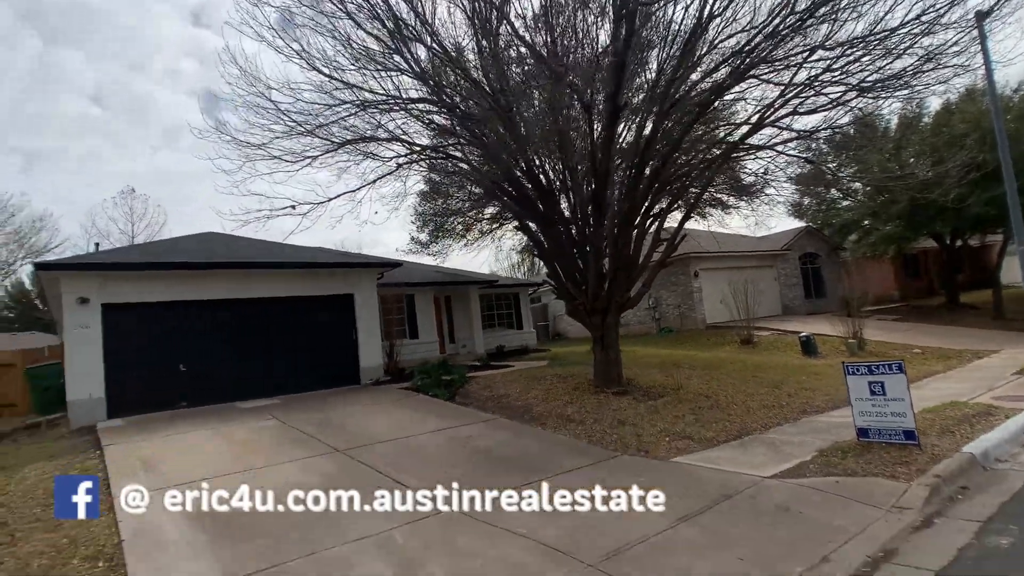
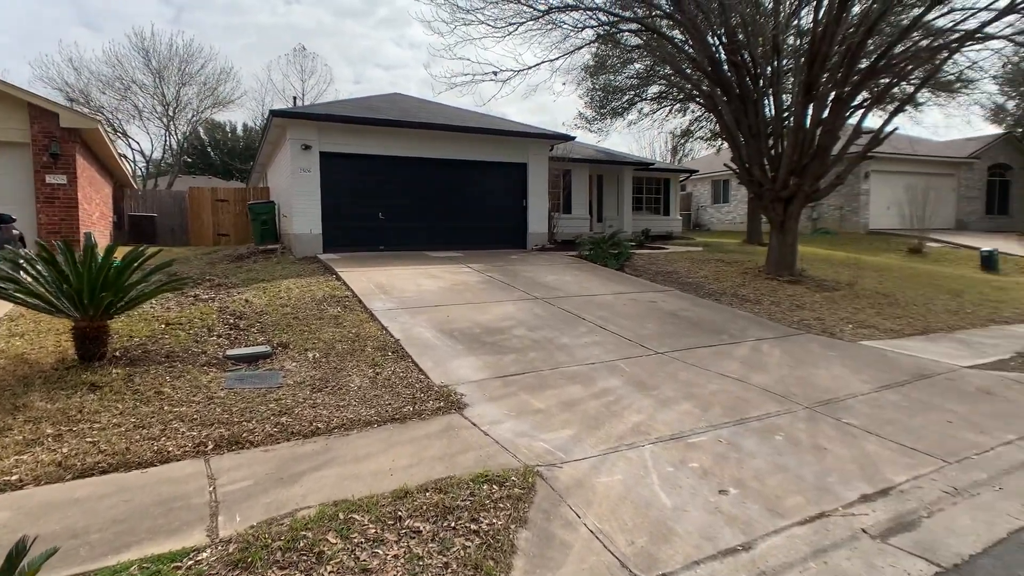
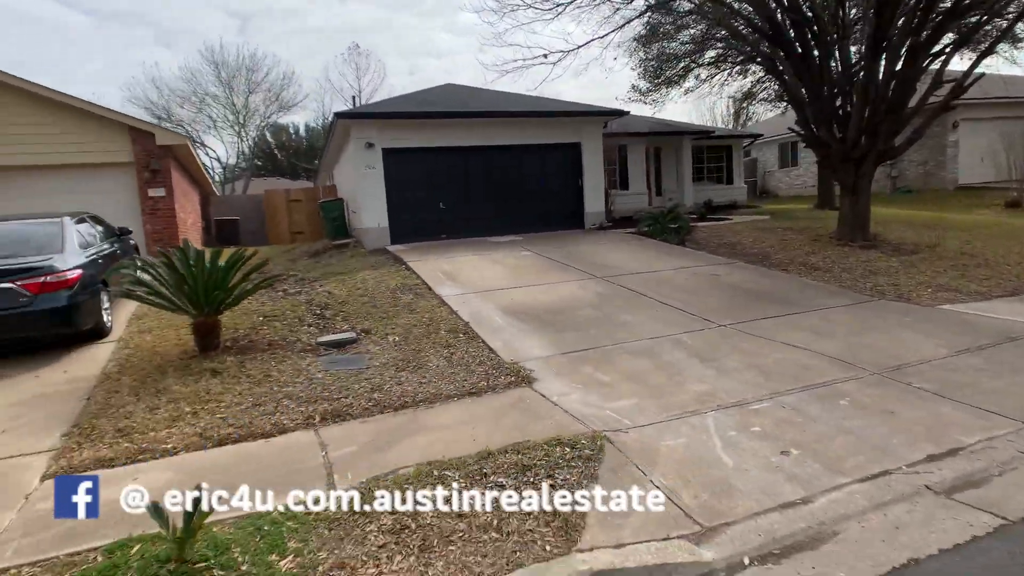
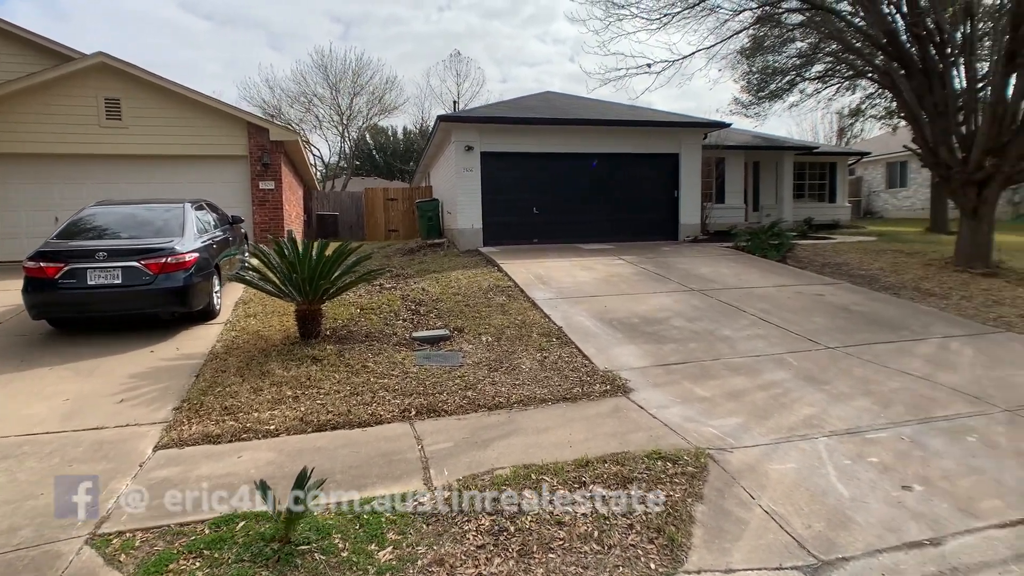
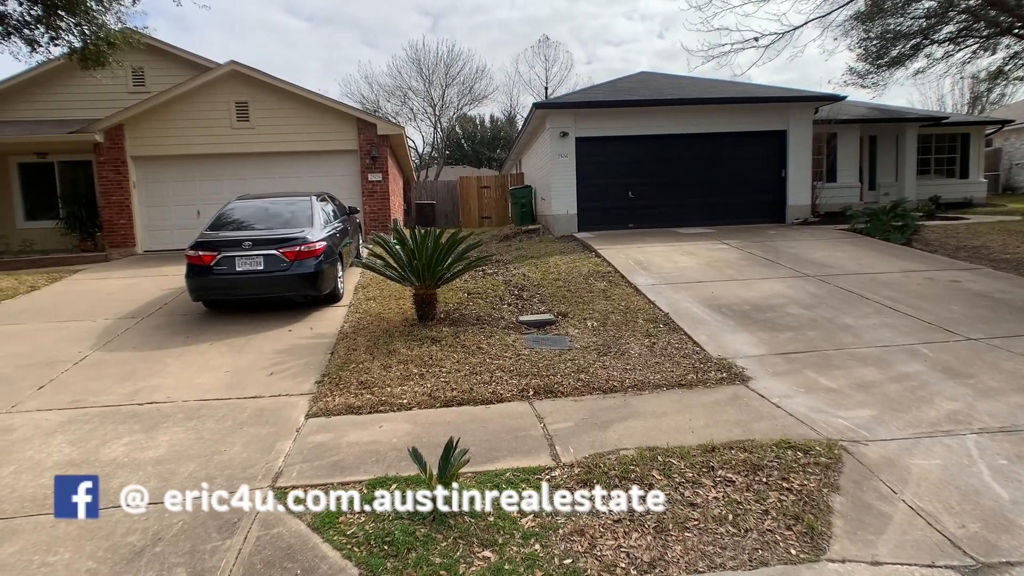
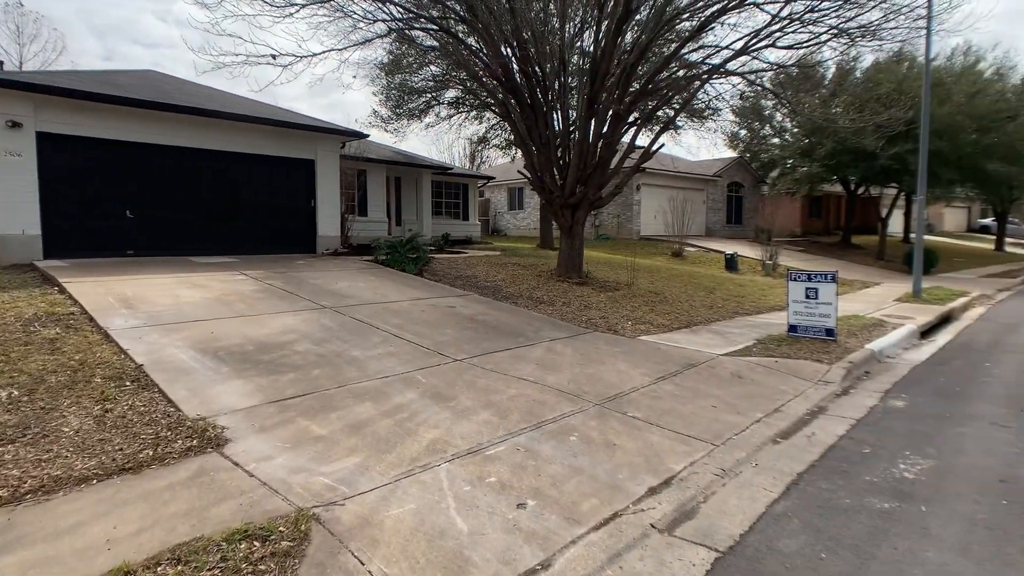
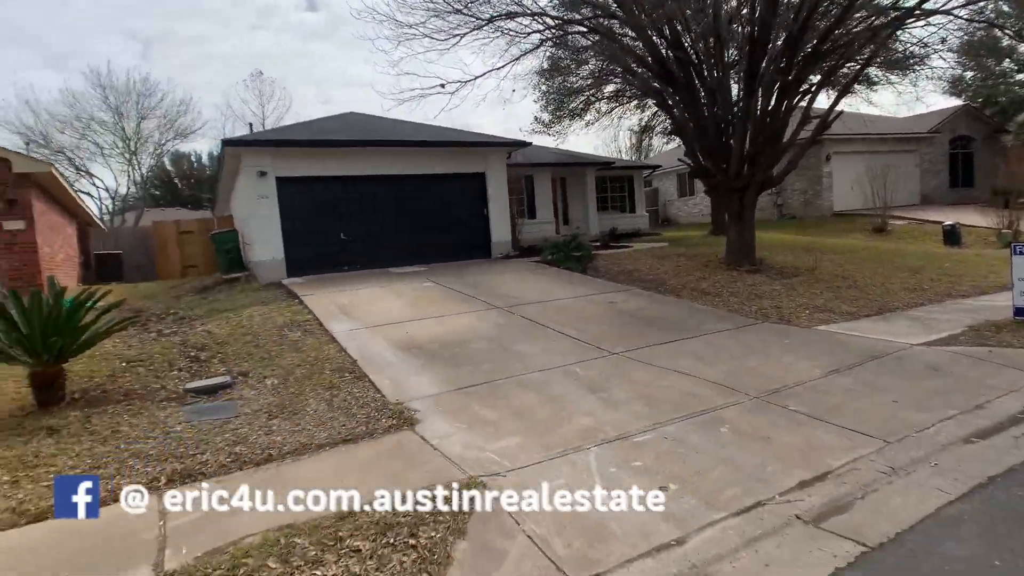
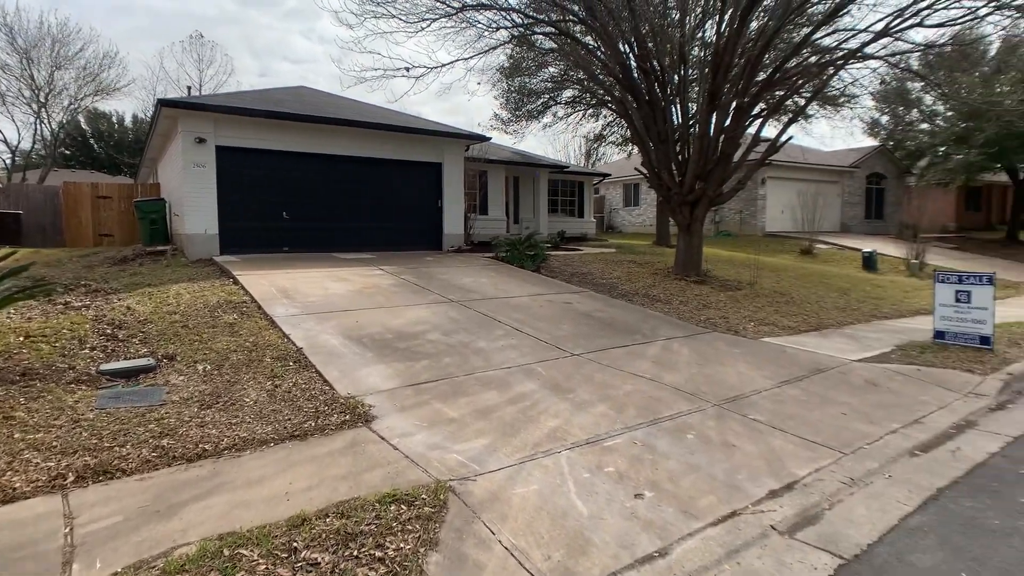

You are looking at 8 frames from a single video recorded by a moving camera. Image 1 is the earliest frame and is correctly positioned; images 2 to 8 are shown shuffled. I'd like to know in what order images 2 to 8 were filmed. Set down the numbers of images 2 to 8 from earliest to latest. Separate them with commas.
7, 3, 5, 4, 2, 8, 6
